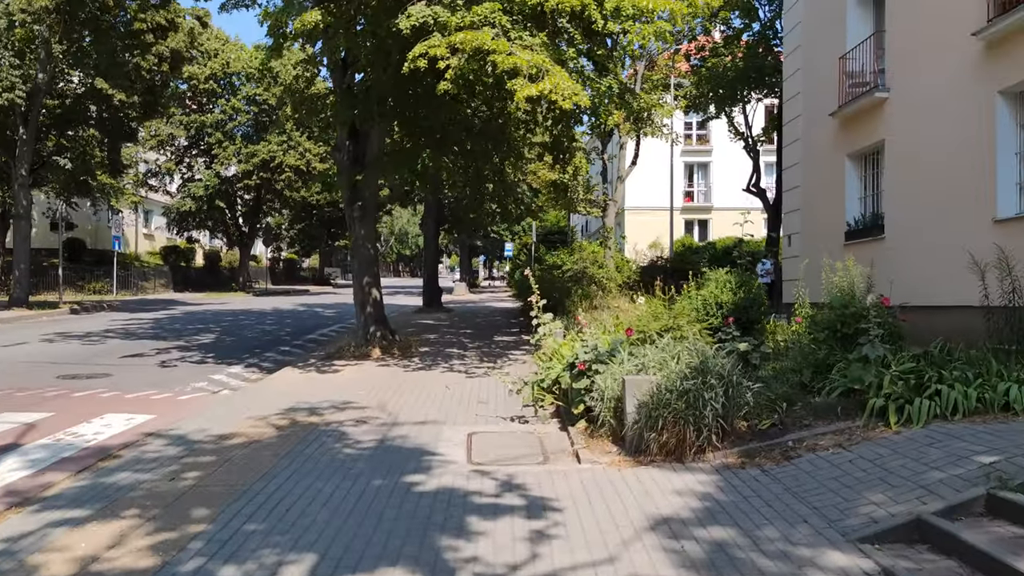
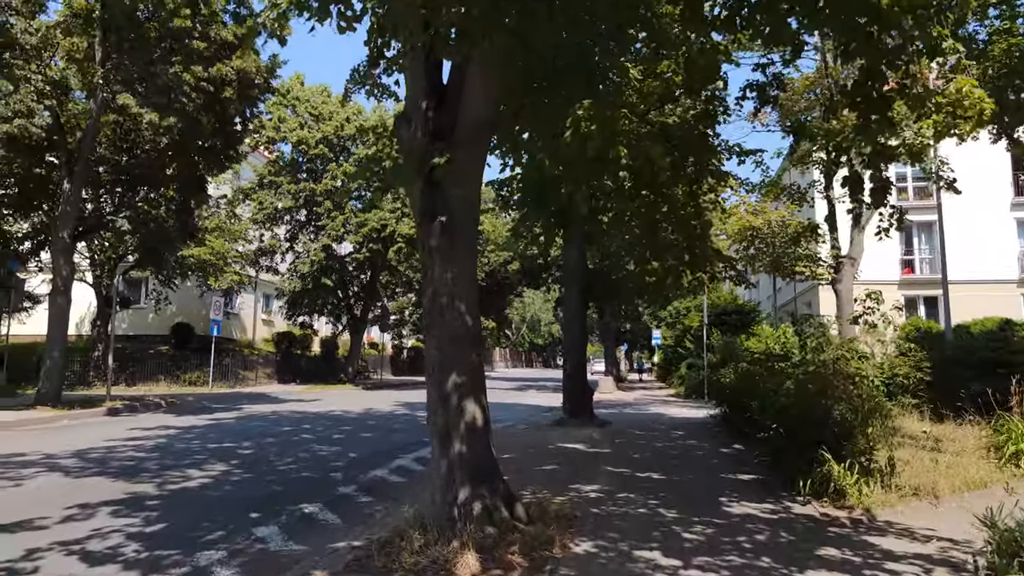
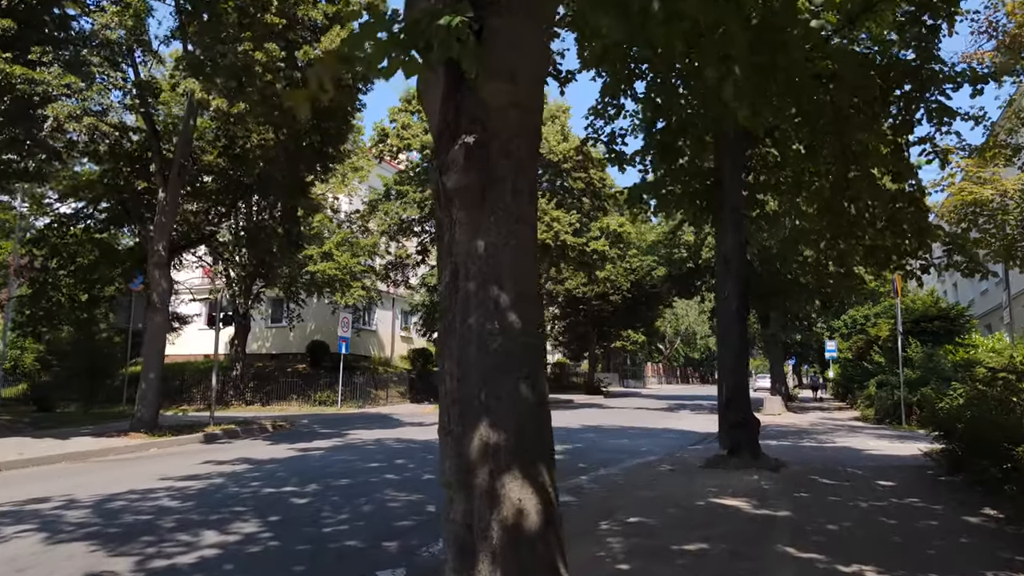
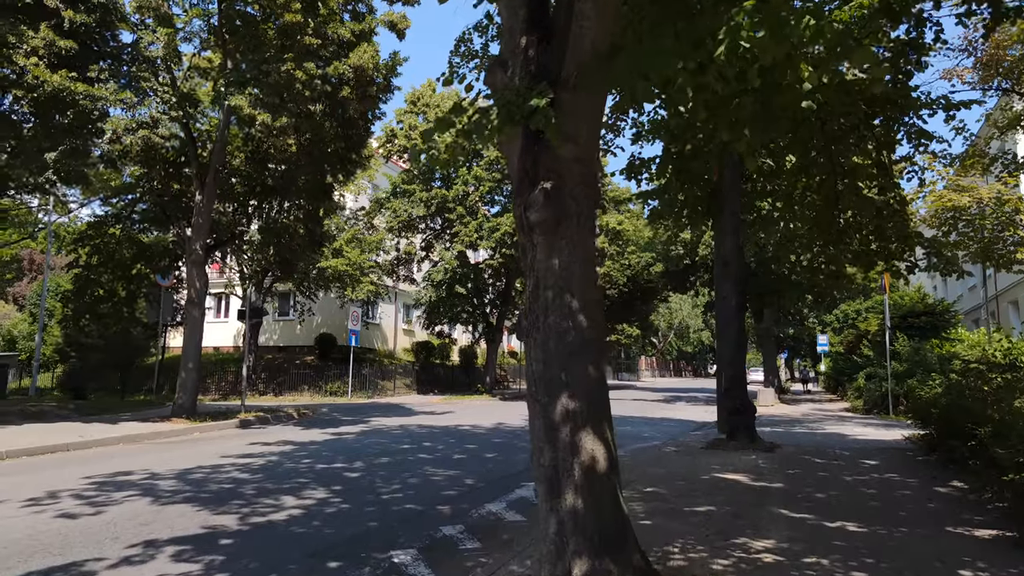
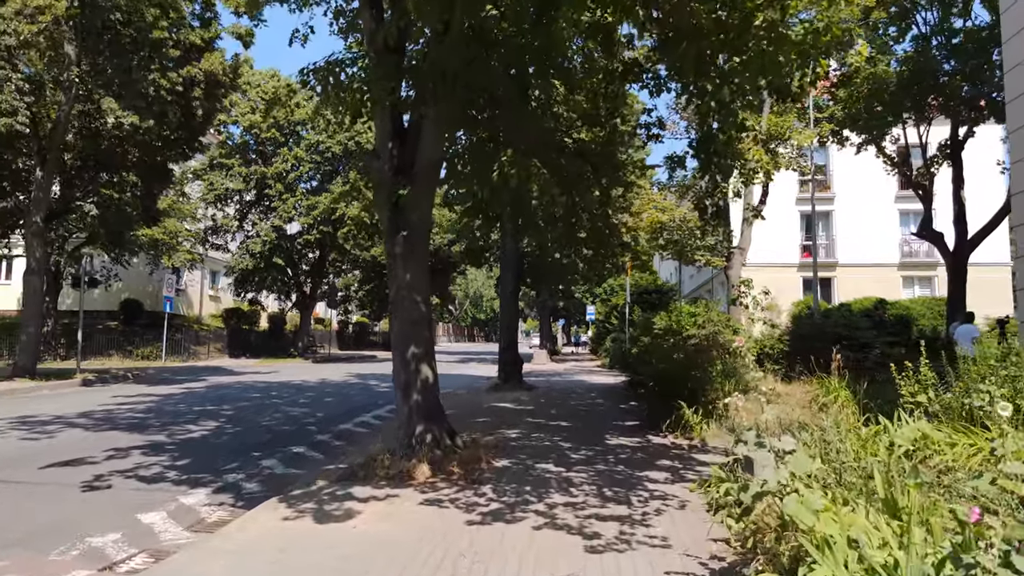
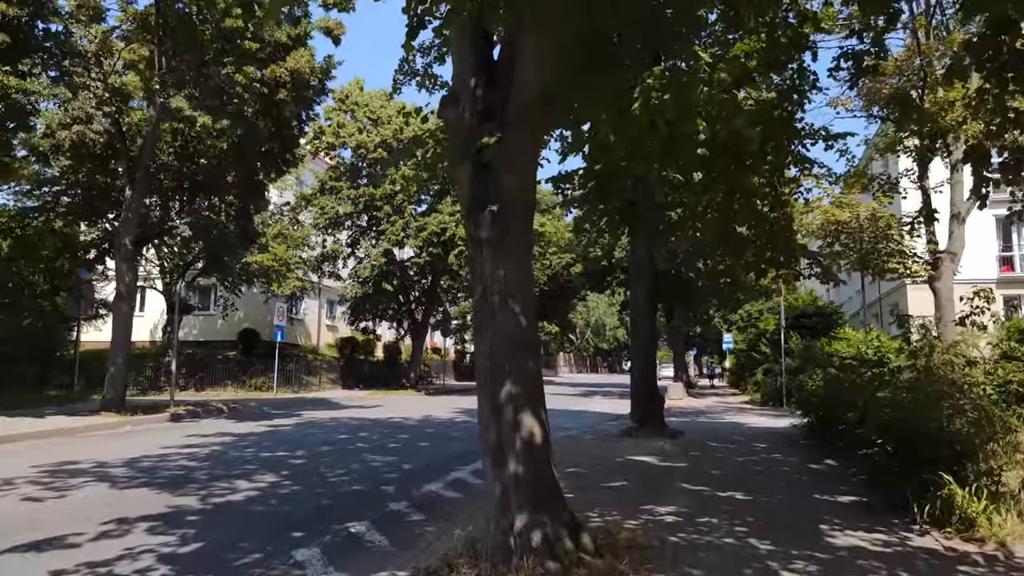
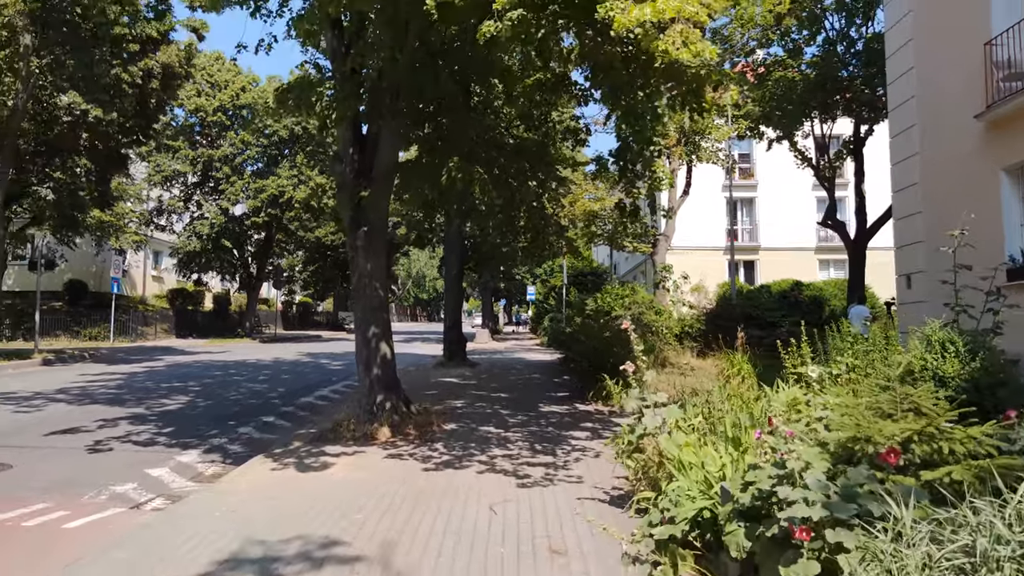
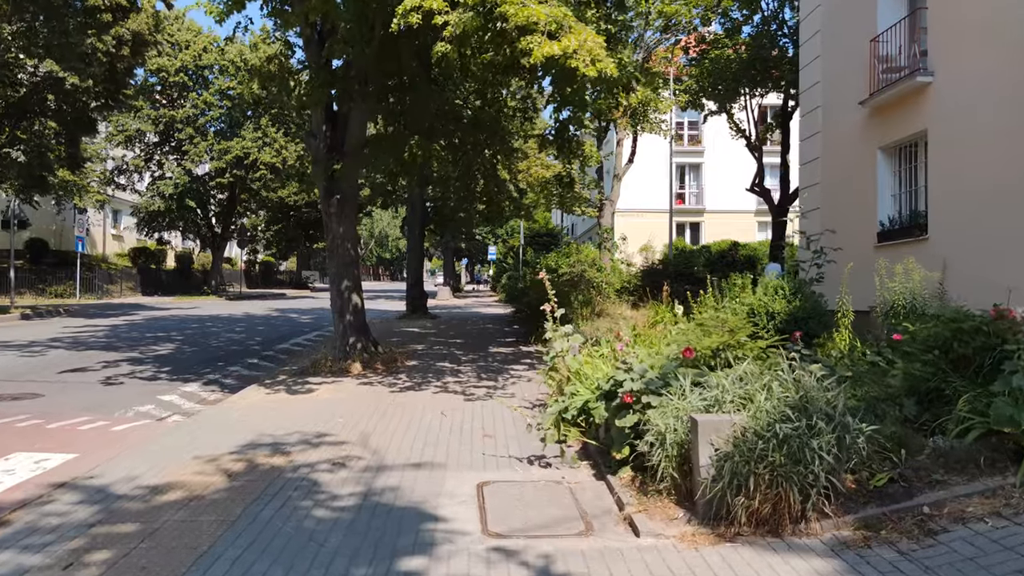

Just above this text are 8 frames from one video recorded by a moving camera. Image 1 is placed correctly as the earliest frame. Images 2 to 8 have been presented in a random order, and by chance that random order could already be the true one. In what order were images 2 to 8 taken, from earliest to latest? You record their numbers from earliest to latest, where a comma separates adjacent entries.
8, 7, 5, 2, 6, 4, 3
